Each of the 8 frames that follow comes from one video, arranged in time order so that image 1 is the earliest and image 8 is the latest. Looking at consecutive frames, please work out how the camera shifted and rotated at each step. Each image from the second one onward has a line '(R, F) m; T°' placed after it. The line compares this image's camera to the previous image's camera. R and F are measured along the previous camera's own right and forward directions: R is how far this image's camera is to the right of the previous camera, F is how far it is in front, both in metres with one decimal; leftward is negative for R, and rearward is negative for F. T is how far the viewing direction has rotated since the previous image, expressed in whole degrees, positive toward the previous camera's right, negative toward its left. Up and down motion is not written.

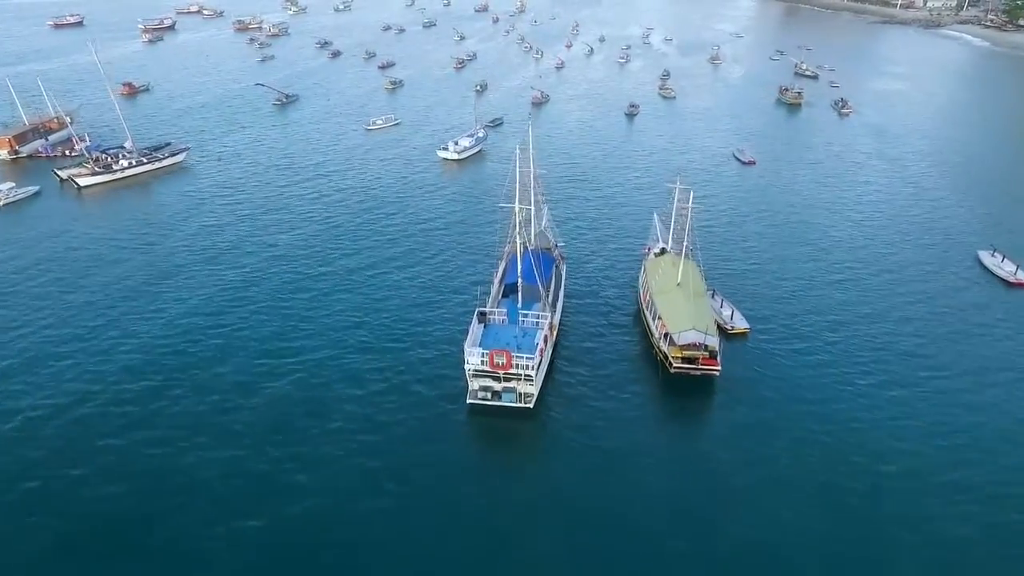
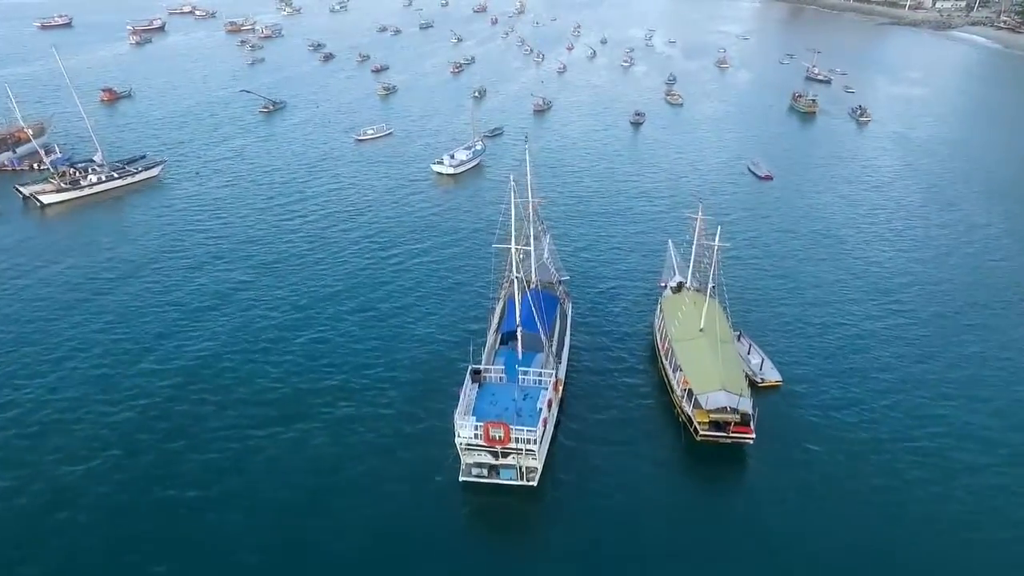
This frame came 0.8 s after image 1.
(0.0, +11.1) m; 0°
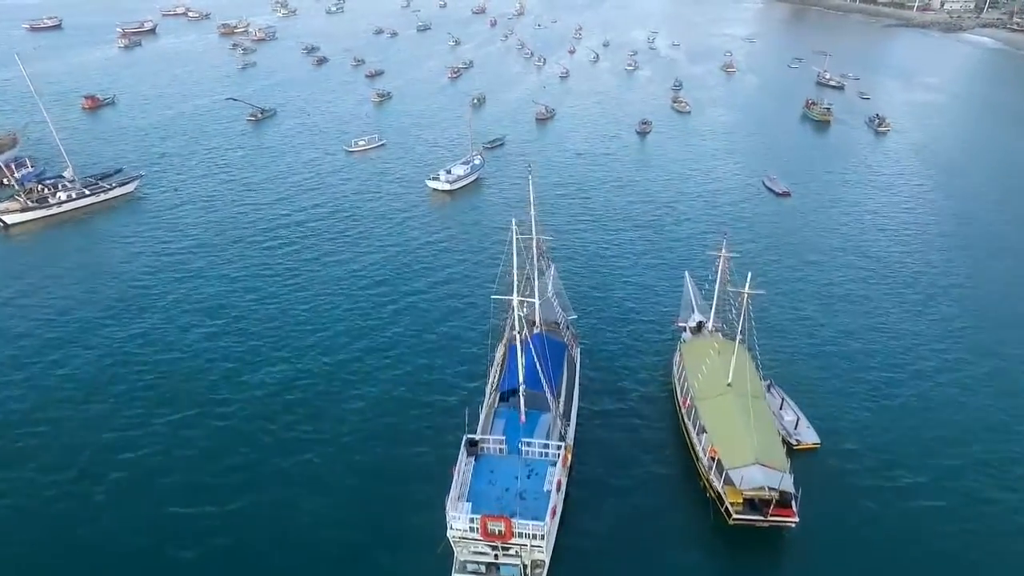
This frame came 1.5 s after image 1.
(-0.2, +9.6) m; 0°
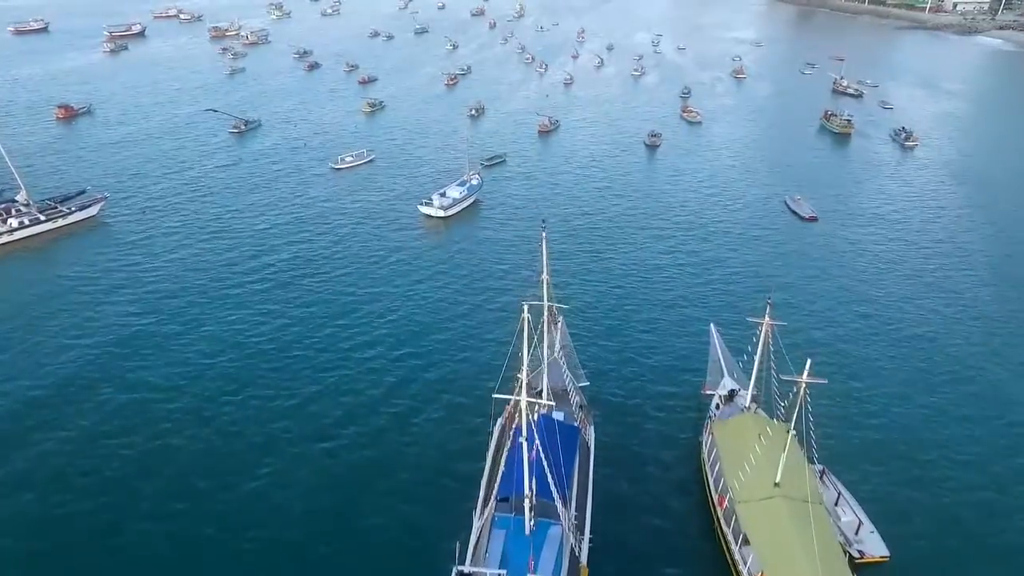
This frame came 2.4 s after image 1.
(-0.1, +12.5) m; 0°
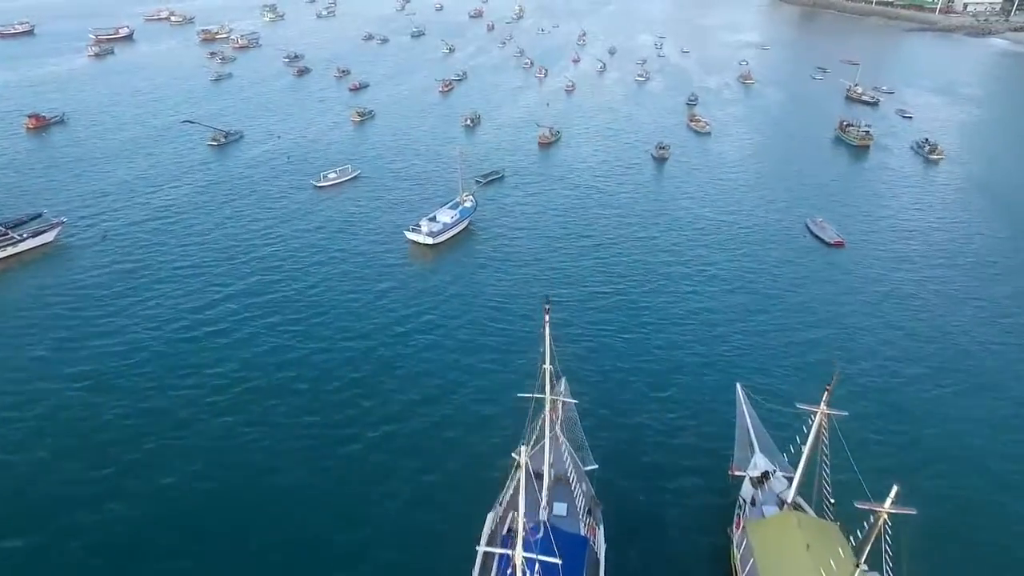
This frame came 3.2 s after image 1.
(+0.5, +11.5) m; 0°
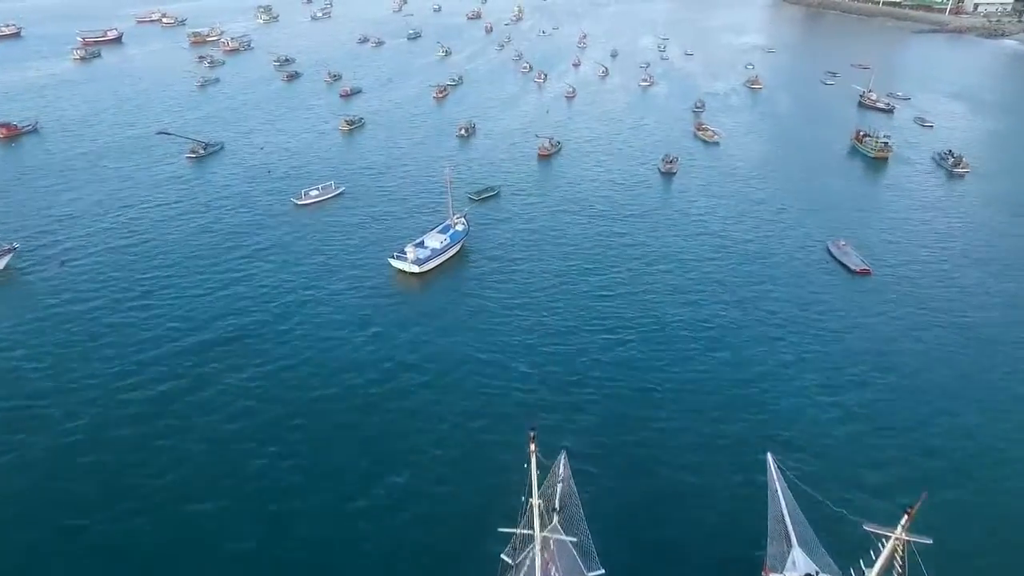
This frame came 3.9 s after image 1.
(+0.7, +10.4) m; 0°
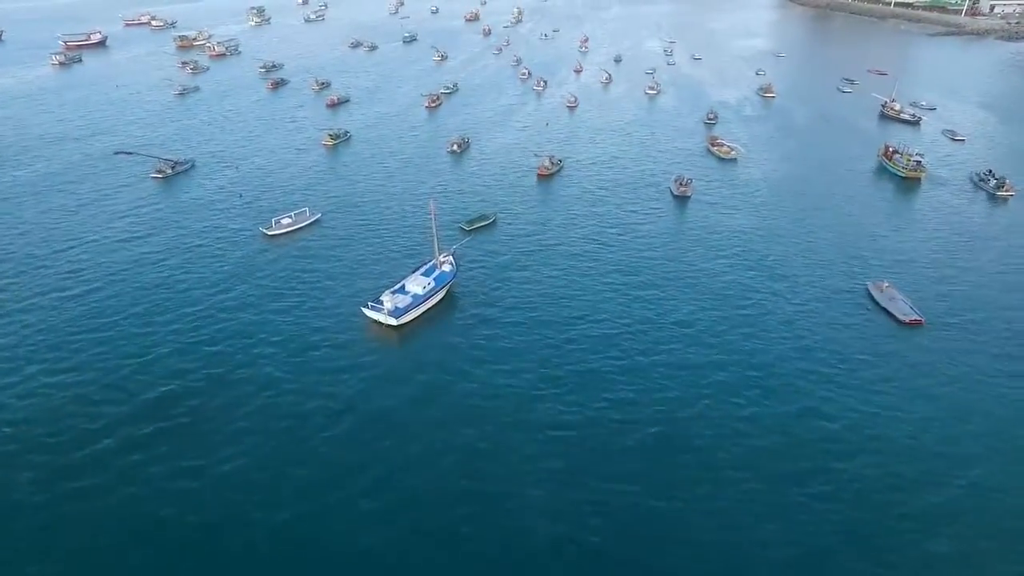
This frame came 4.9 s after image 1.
(+0.8, +14.7) m; 0°
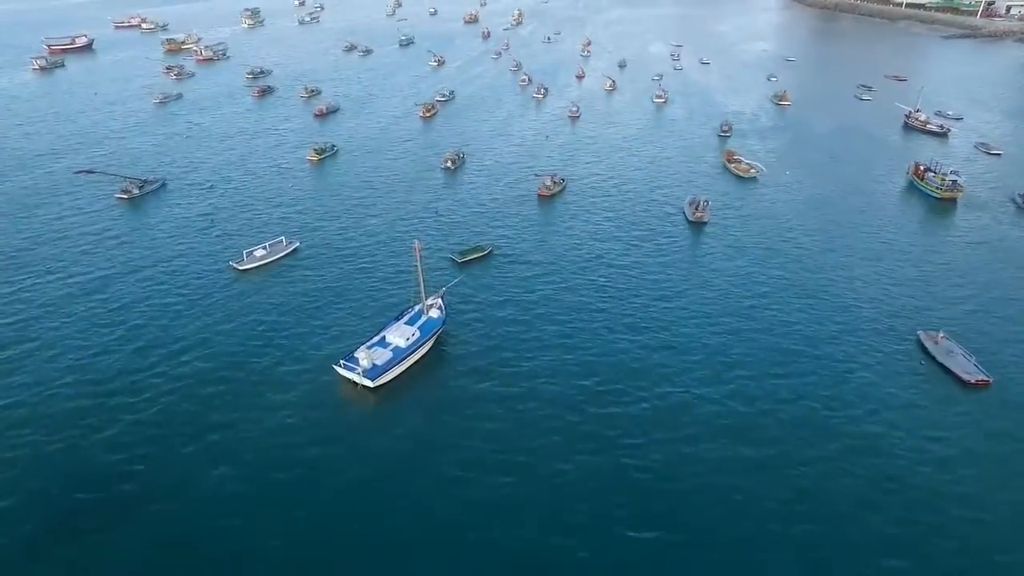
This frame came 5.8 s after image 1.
(+0.5, +12.9) m; 0°
